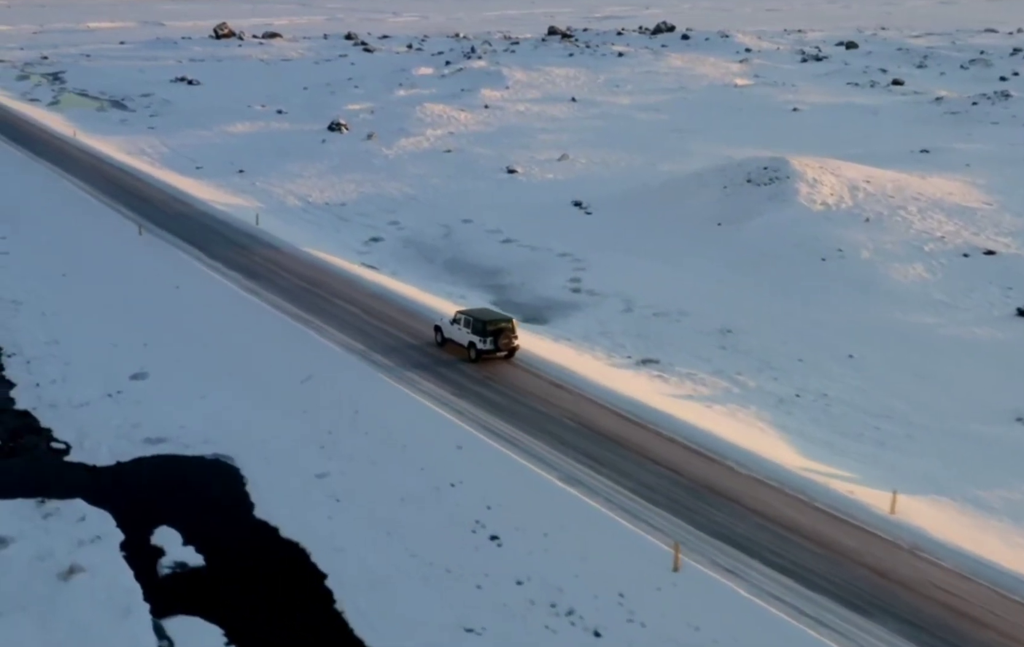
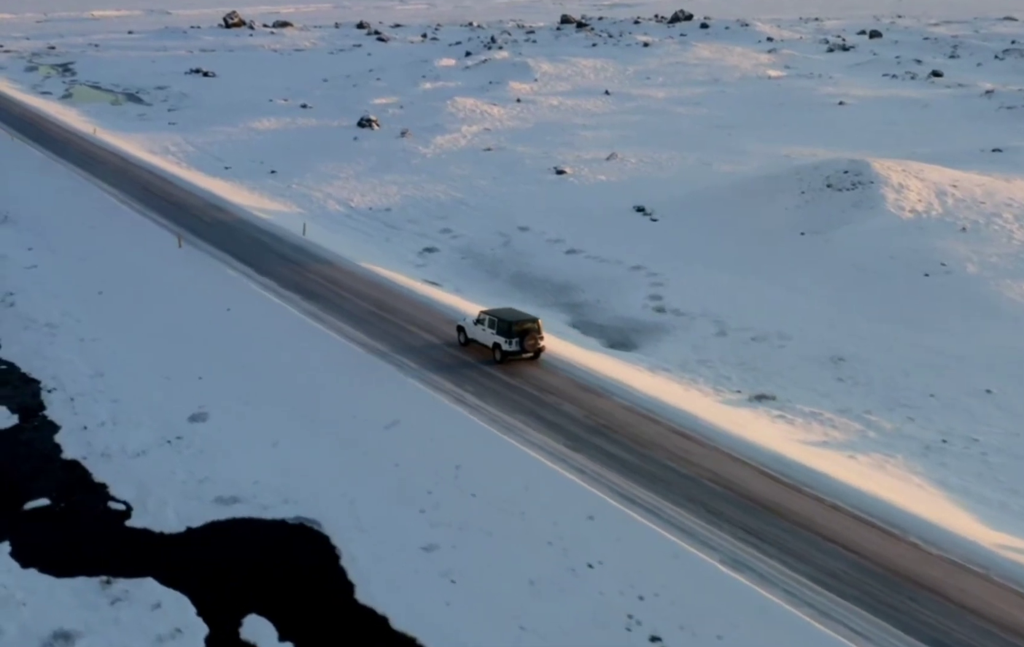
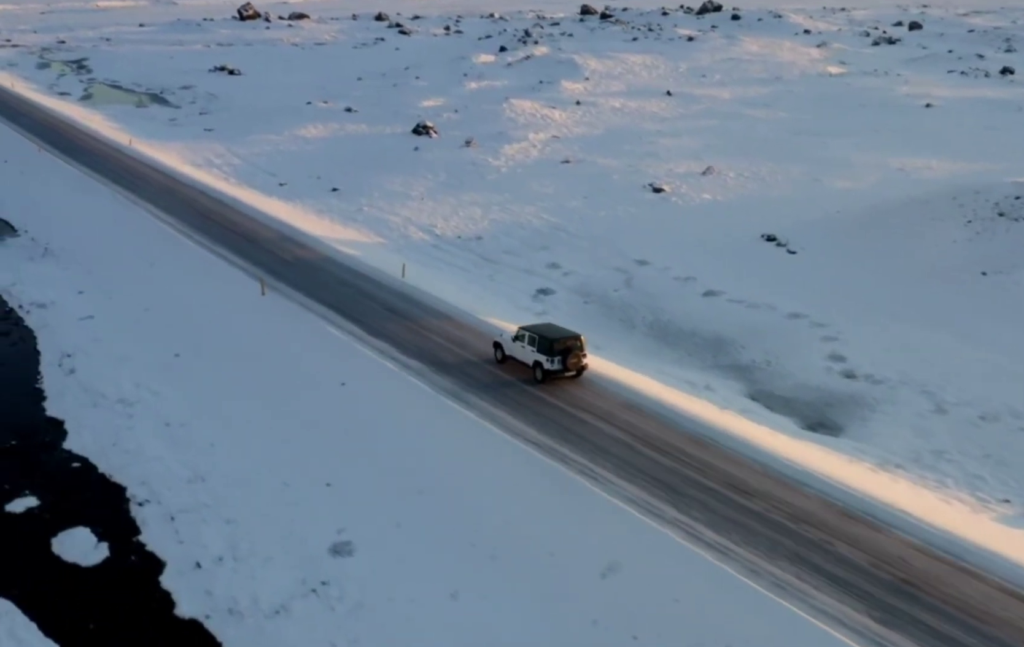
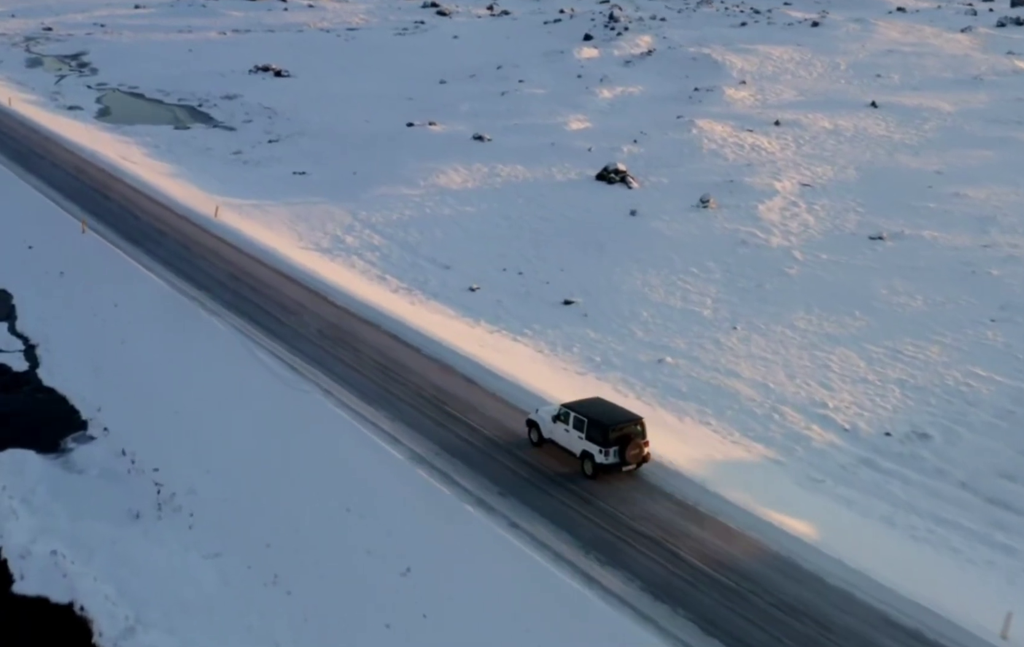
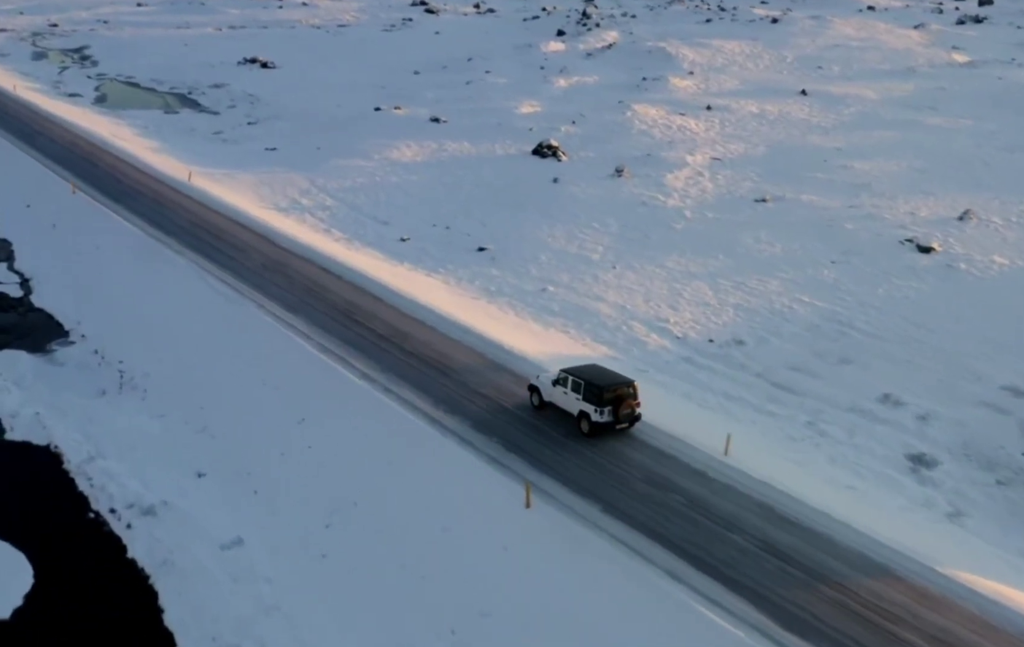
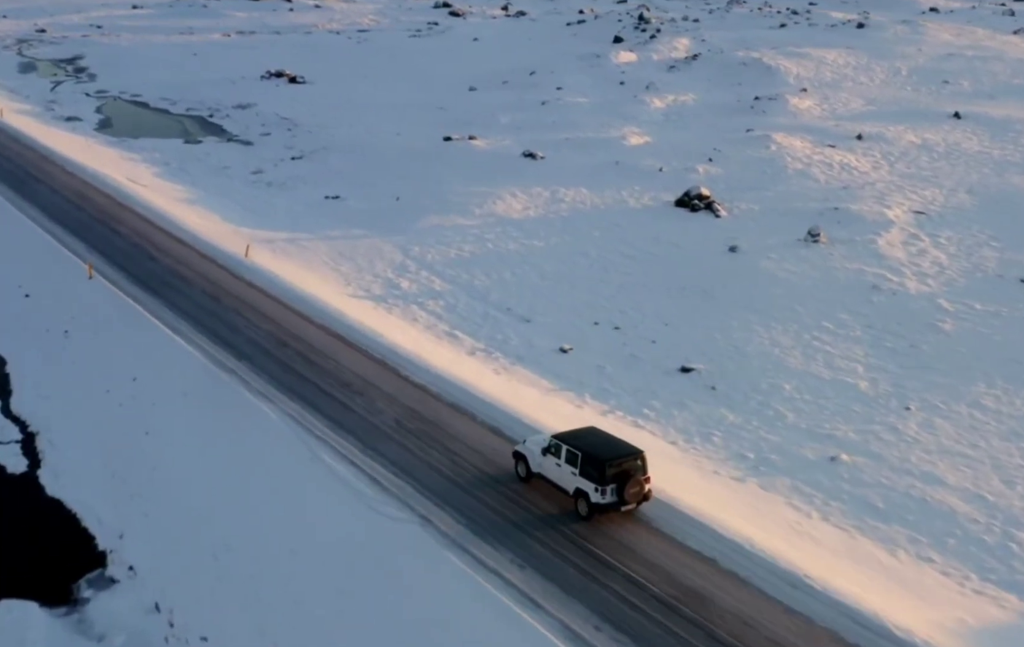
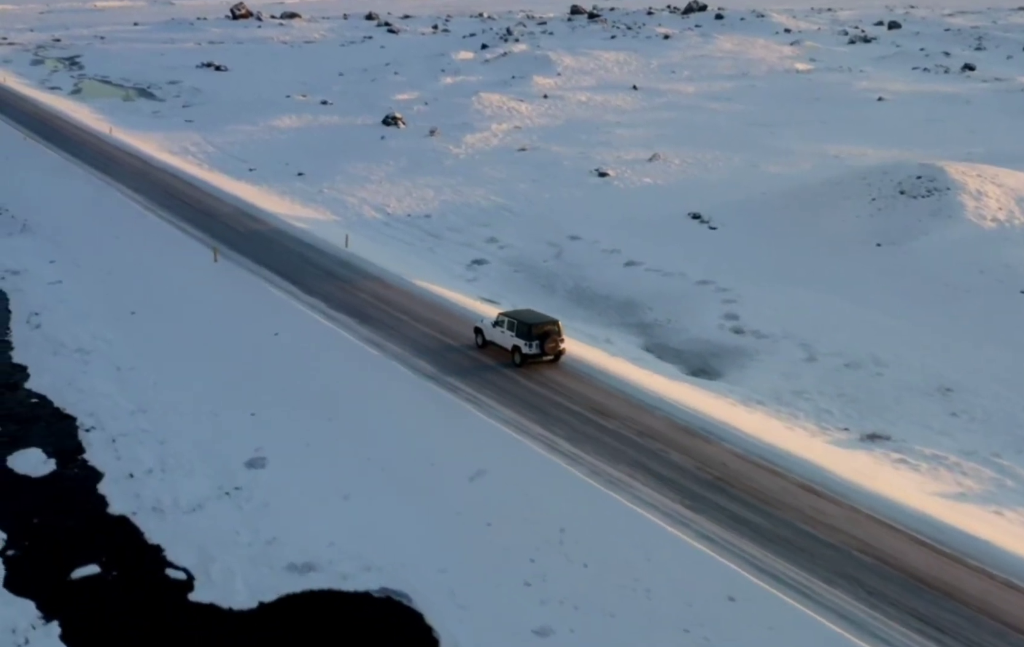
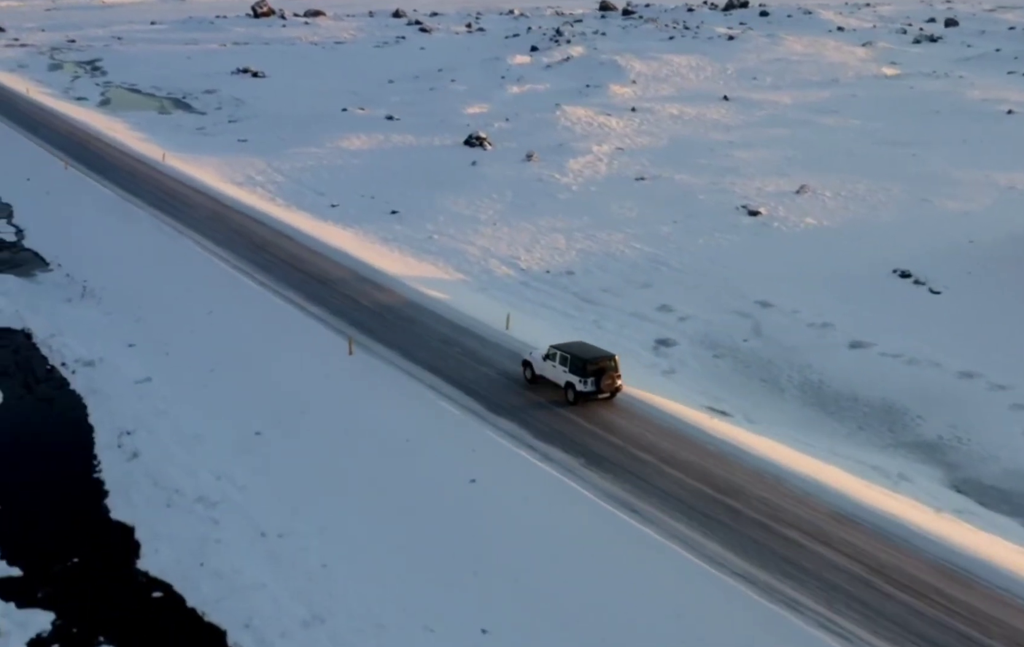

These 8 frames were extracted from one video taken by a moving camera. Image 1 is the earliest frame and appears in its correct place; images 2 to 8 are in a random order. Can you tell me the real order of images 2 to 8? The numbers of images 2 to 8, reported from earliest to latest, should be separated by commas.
2, 7, 3, 8, 5, 4, 6
